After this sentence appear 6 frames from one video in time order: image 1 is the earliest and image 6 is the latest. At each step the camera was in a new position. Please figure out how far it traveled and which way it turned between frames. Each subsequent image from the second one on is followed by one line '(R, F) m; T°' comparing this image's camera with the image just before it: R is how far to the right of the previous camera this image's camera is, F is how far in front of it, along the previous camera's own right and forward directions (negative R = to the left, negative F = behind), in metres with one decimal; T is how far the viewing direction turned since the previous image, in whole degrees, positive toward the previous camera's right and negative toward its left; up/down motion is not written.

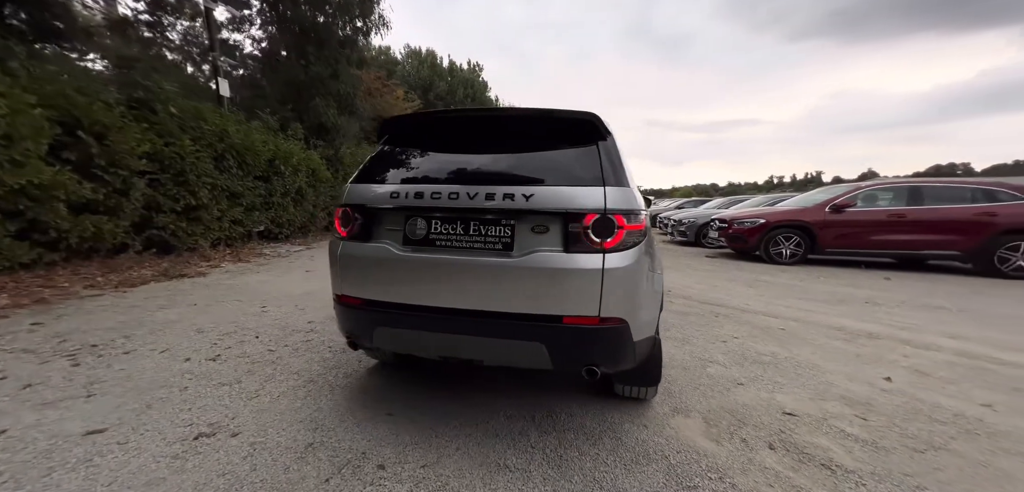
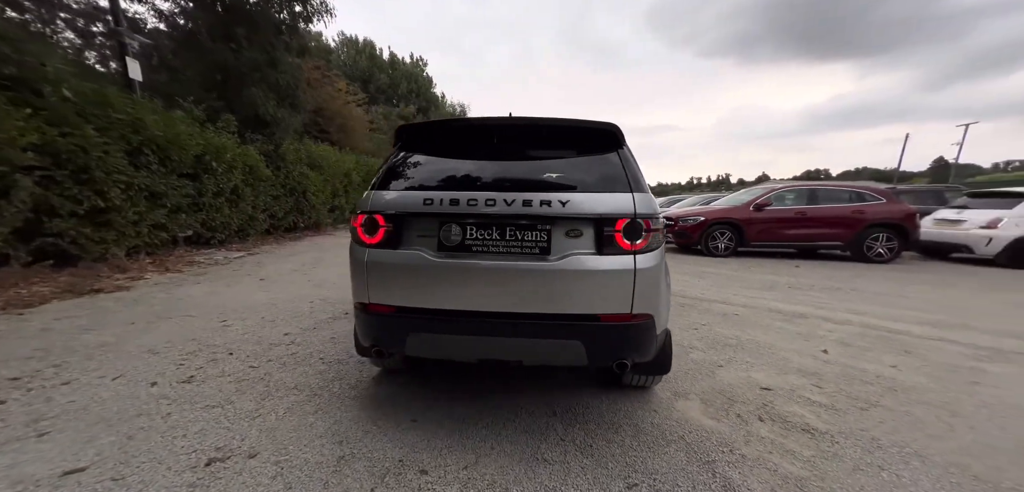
(-0.5, -0.1) m; +10°
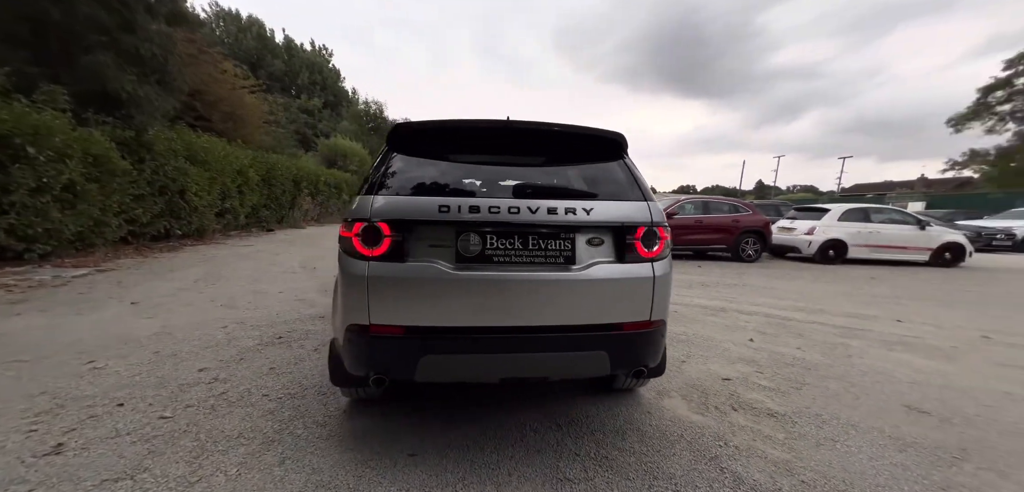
(-0.6, +0.2) m; +16°
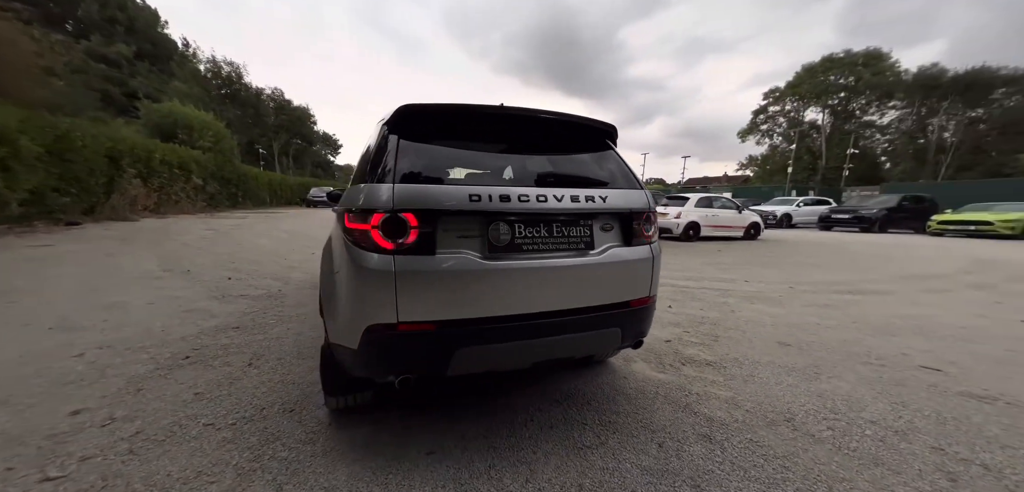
(-0.7, +0.1) m; +19°
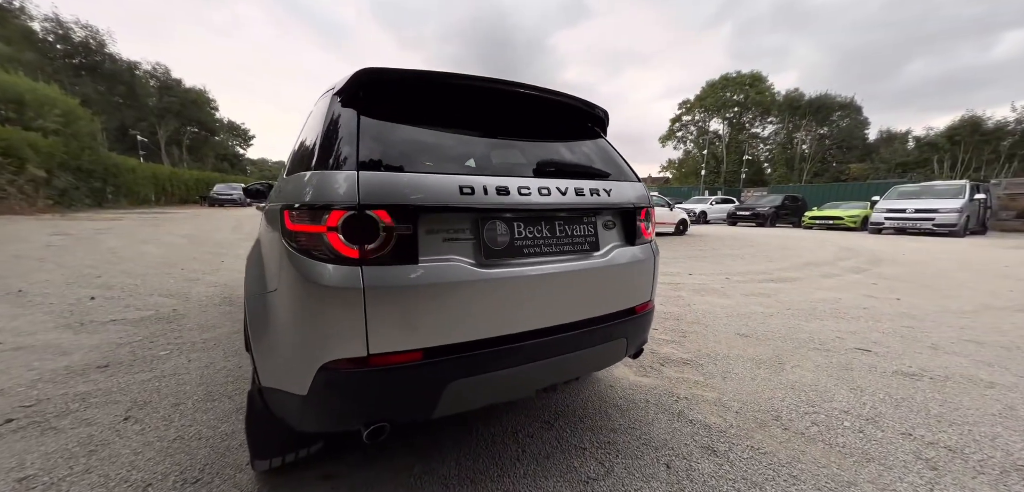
(-0.3, +0.4) m; +10°
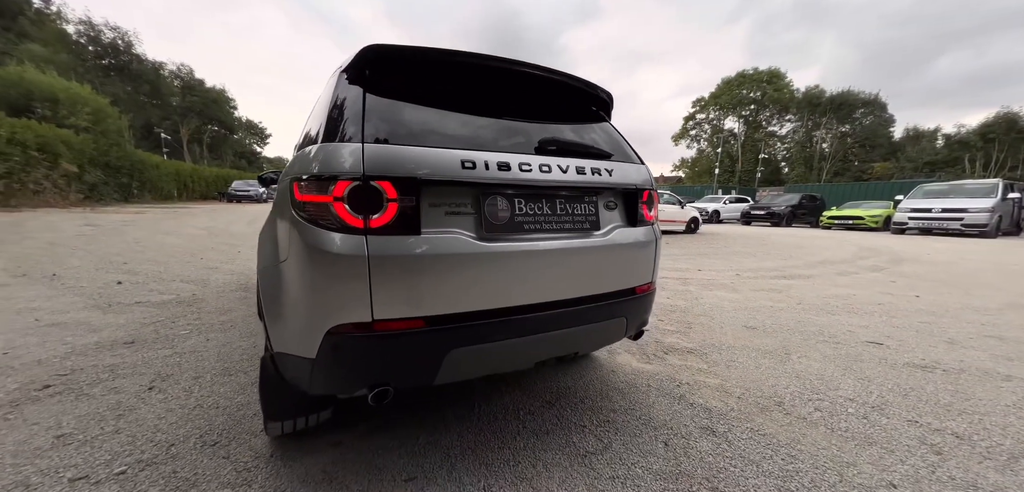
(+0.1, -0.1) m; -2°
